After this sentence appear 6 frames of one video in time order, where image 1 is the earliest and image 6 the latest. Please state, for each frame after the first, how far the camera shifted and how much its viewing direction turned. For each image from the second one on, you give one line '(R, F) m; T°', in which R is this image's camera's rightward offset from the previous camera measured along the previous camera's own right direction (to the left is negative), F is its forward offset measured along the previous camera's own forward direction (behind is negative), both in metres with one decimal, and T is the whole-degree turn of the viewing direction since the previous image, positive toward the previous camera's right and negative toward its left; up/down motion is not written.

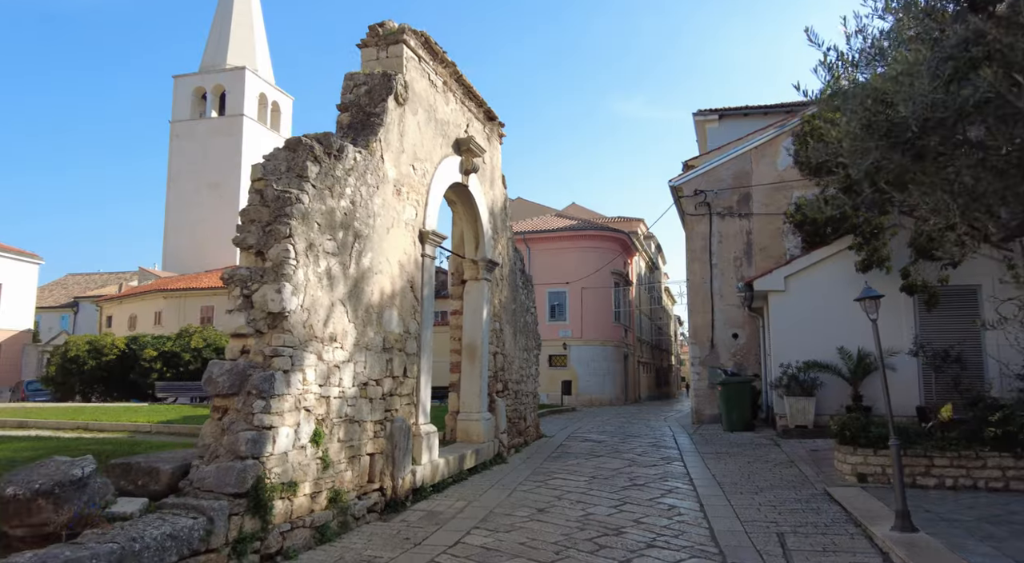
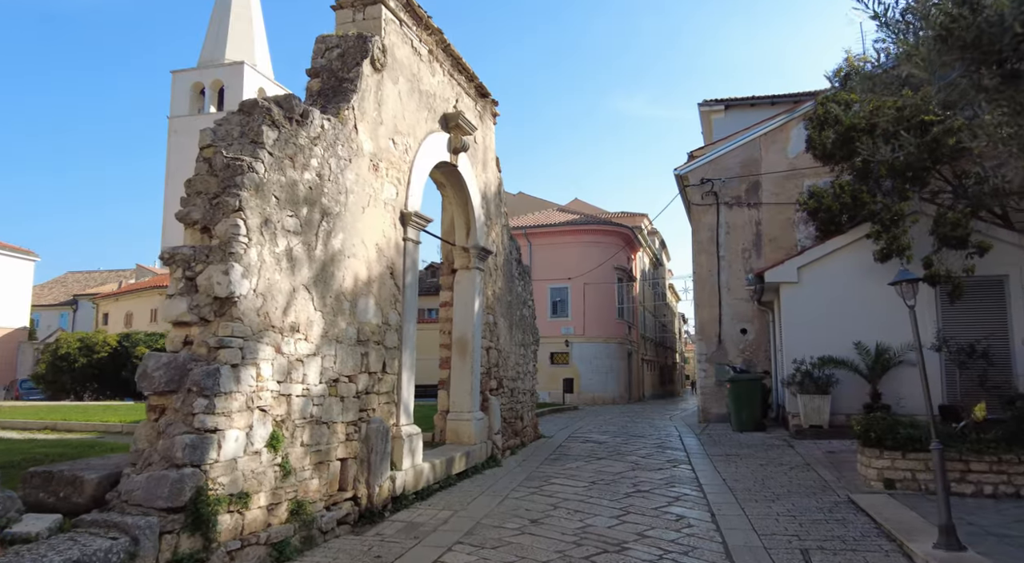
(+0.1, +0.7) m; 0°
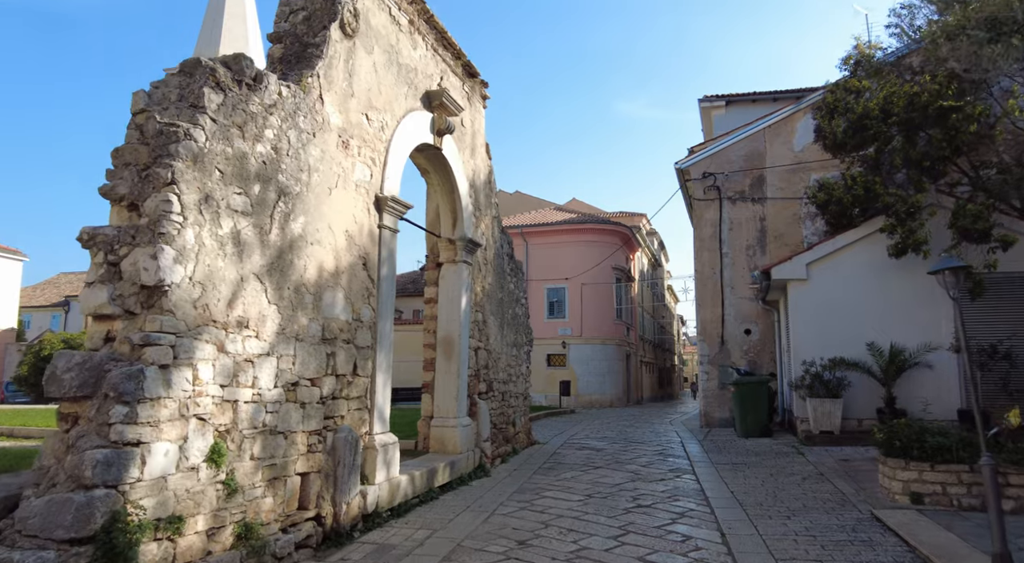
(+0.1, +0.7) m; 0°
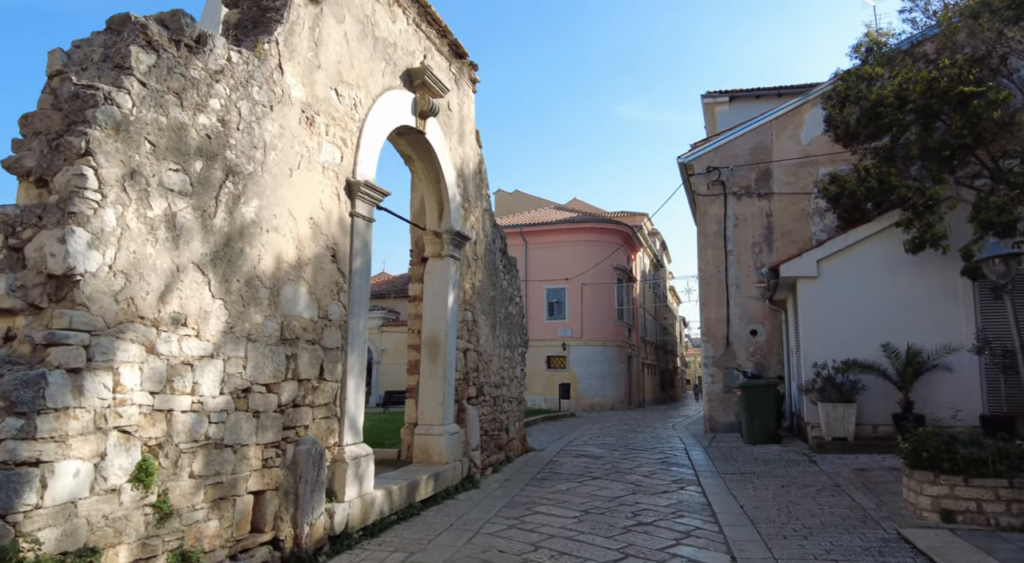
(+0.1, +0.6) m; 0°
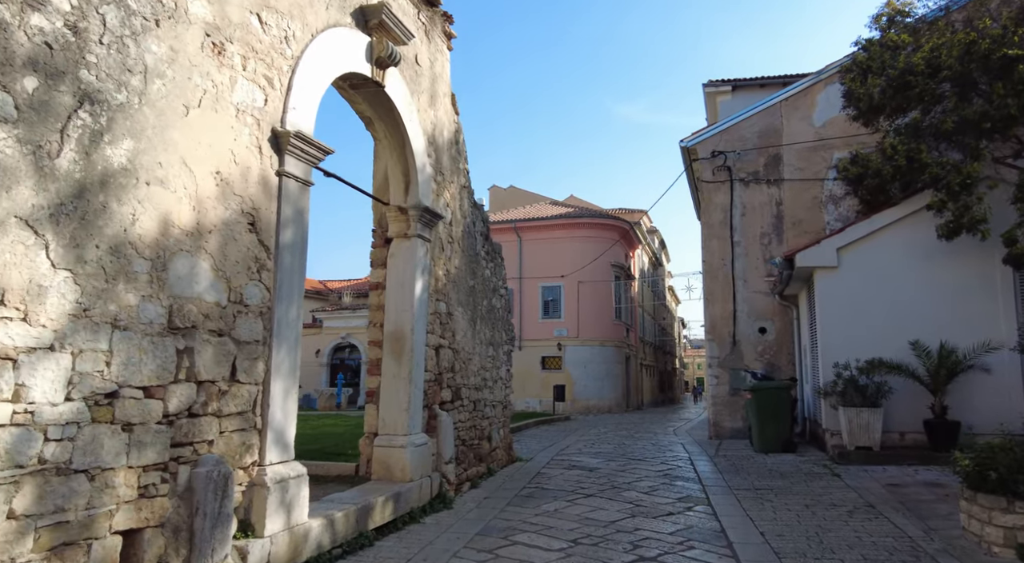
(+0.2, +1.1) m; 0°
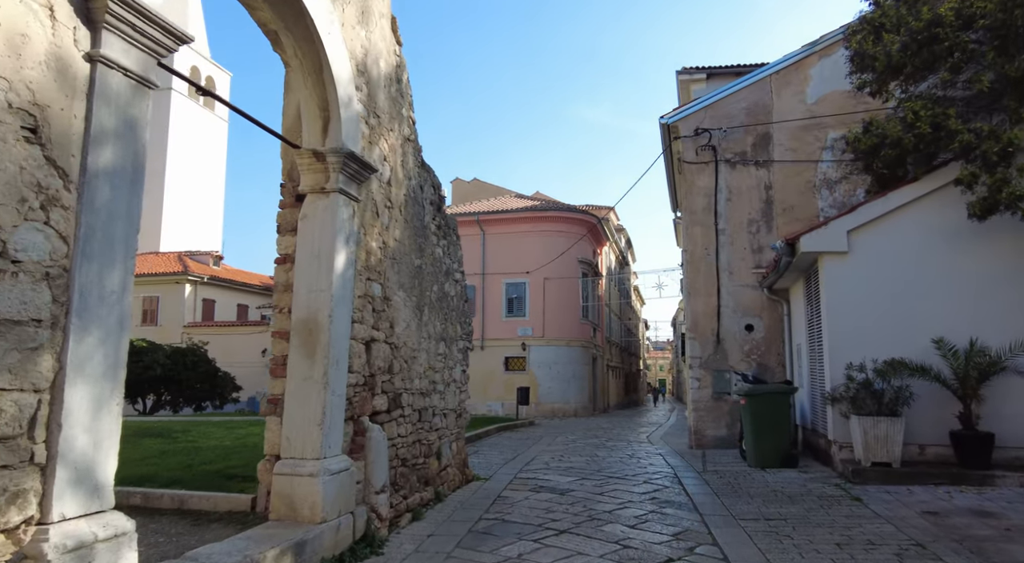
(+0.1, +1.5) m; +3°
